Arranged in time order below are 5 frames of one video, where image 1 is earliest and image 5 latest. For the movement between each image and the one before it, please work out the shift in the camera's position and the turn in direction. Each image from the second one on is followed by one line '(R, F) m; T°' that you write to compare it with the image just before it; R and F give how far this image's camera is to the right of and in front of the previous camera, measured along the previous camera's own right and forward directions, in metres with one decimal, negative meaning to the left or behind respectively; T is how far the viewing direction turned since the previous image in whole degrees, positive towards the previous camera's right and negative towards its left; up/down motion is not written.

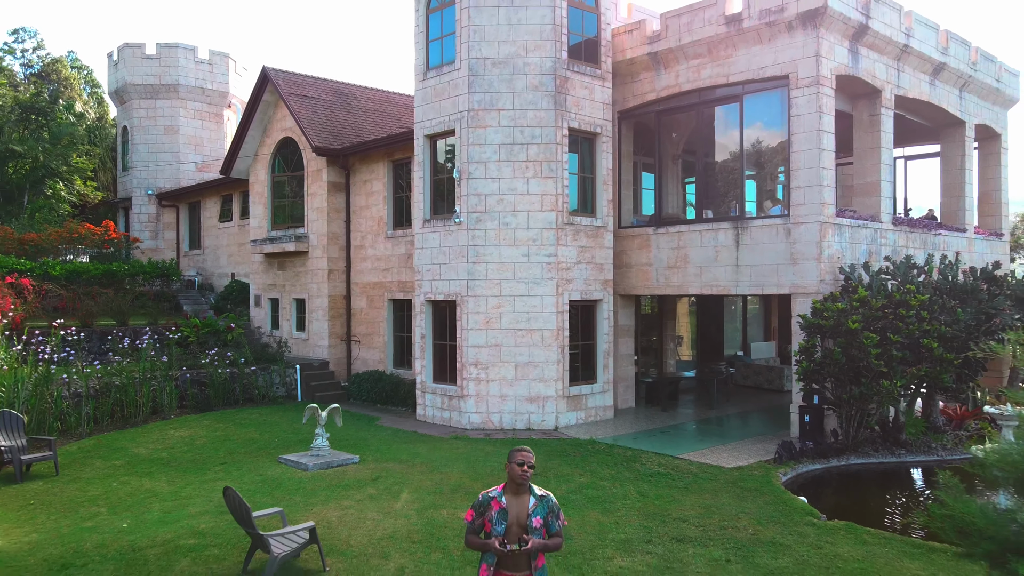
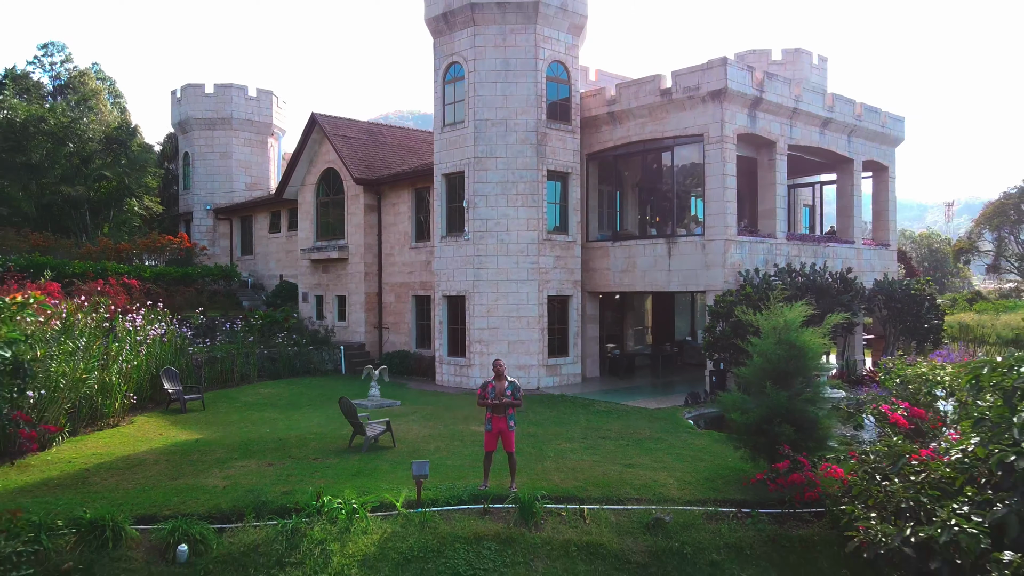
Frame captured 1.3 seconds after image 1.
(+0.1, -3.3) m; 0°
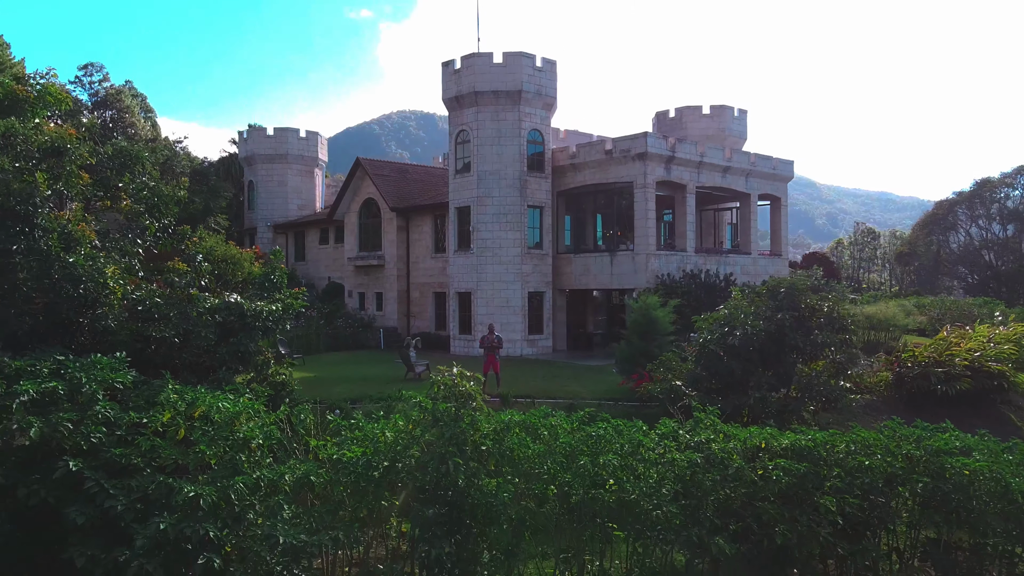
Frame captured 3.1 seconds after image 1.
(+0.3, -5.4) m; 0°
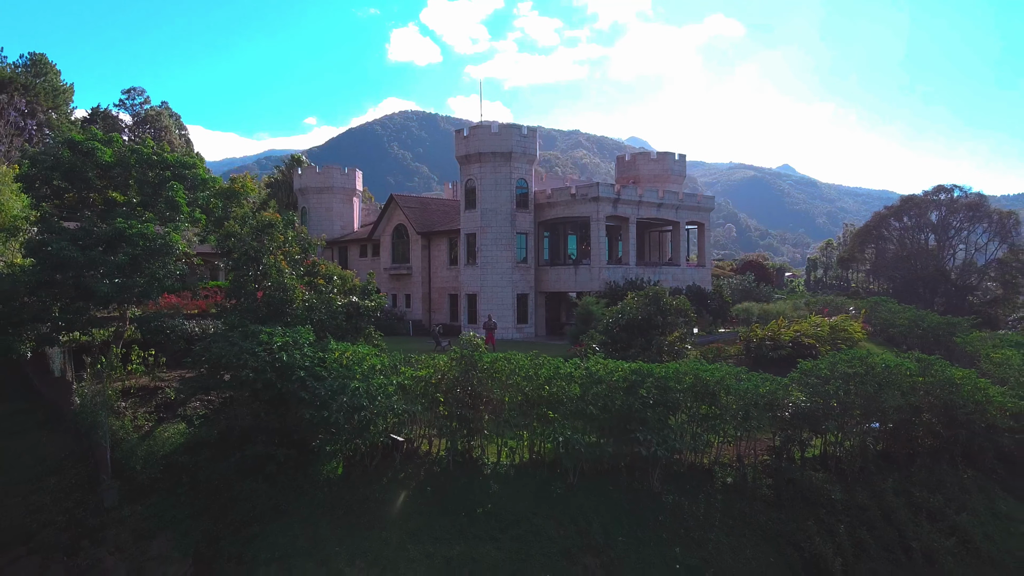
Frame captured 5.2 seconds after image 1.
(+0.3, -7.1) m; 0°
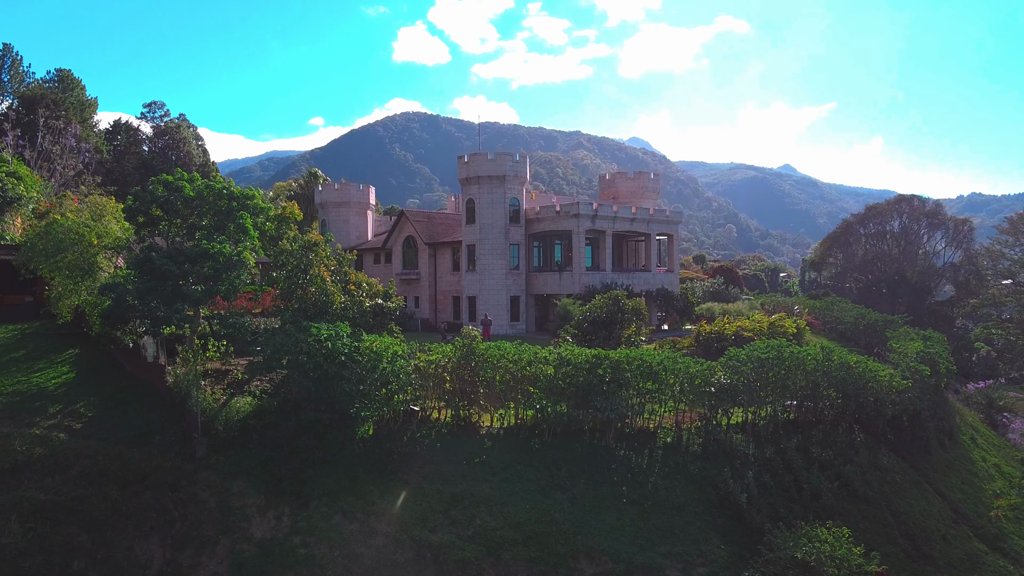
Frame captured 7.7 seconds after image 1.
(+0.3, -4.2) m; 0°
